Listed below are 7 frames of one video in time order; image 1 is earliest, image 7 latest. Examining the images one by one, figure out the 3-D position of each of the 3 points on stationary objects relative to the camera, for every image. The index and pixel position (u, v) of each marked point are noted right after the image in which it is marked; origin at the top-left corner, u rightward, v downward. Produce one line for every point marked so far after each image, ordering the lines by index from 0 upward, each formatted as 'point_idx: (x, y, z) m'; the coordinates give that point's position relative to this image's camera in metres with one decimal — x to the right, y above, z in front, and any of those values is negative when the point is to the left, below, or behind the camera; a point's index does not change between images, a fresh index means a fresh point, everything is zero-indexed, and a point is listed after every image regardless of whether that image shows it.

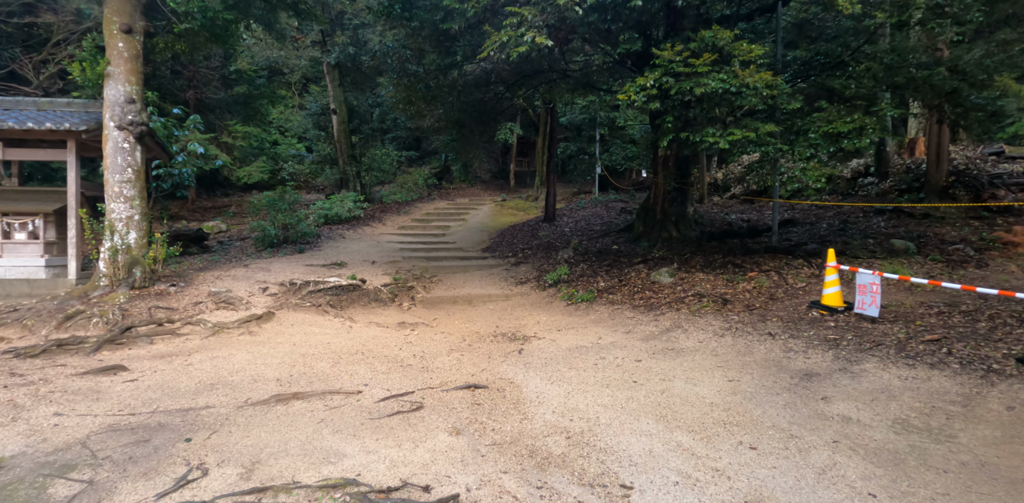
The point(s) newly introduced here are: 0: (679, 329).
0: (+1.7, -0.8, +6.1) m
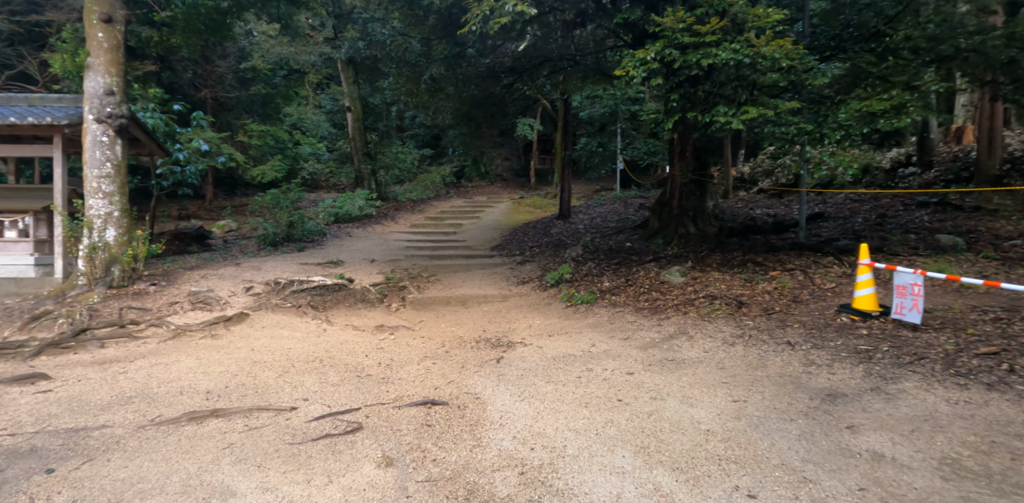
0: (+1.5, -0.7, +5.3) m
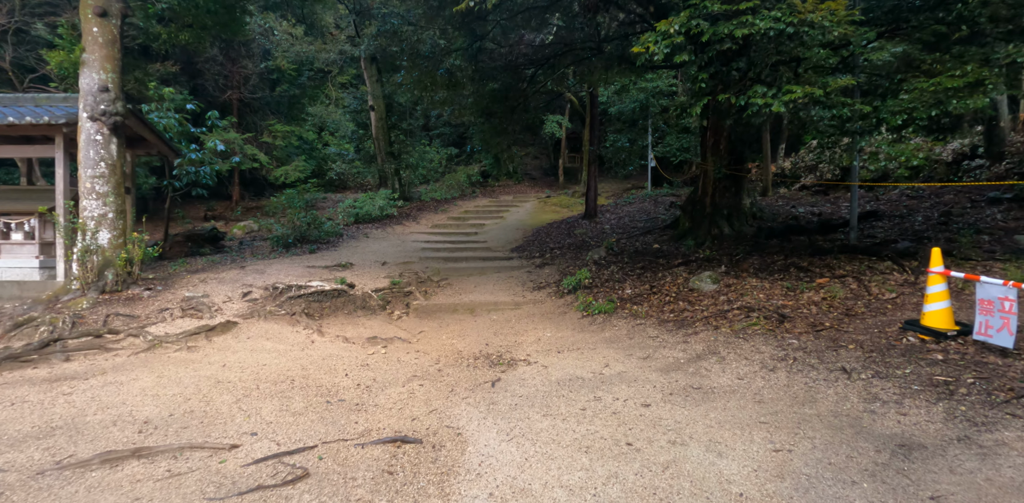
0: (+1.5, -0.8, +4.5) m
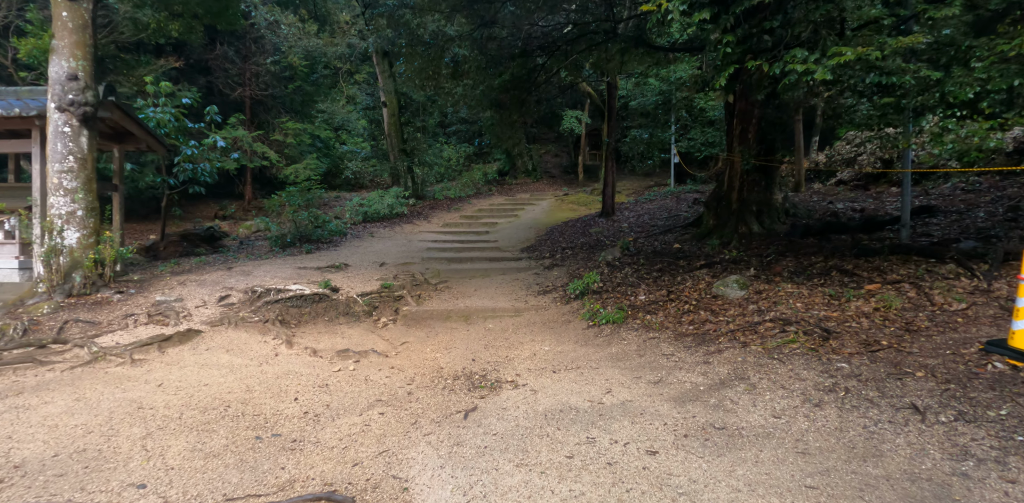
0: (+1.3, -0.8, +3.6) m
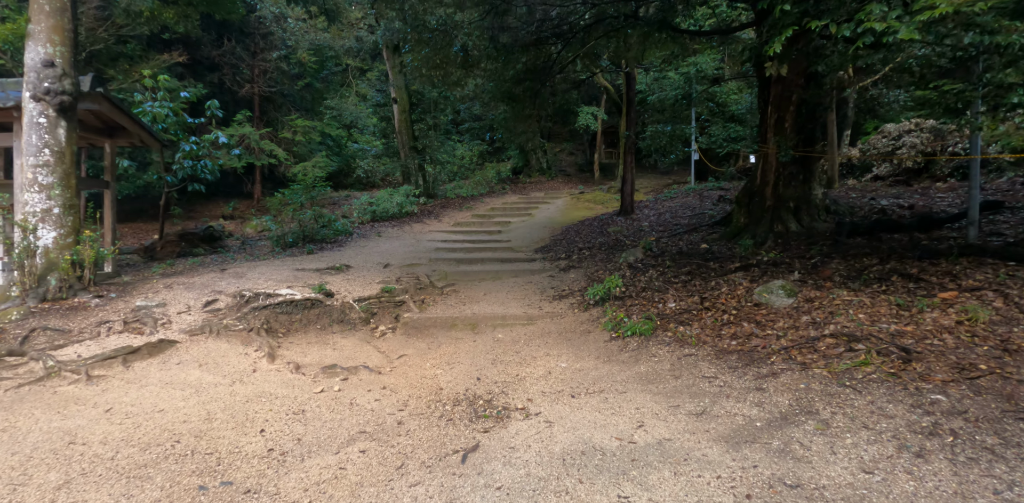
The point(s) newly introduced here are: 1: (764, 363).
0: (+1.4, -0.8, +2.8) m
1: (+1.5, -0.7, +3.7) m
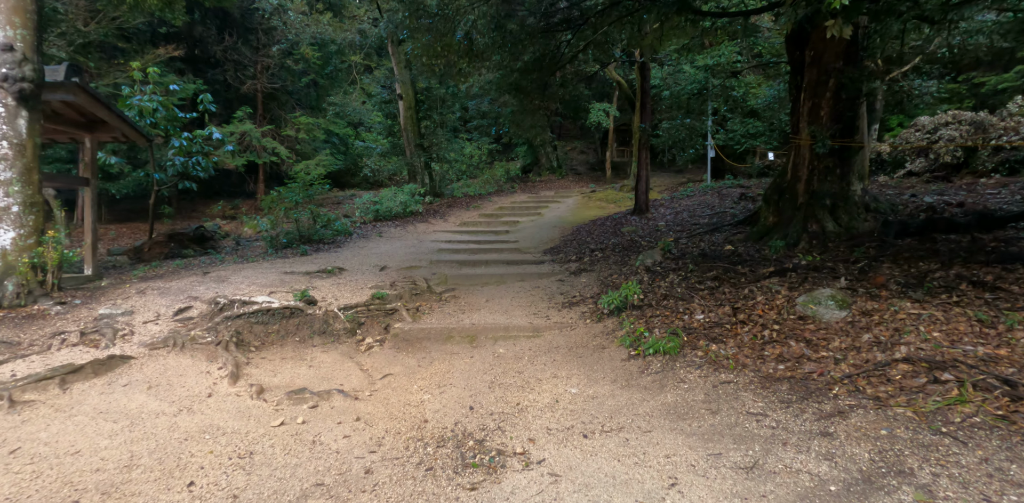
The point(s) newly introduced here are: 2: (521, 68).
0: (+1.4, -0.8, +2.1) m
1: (+1.5, -0.7, +3.0) m
2: (+0.1, +2.7, +9.1) m
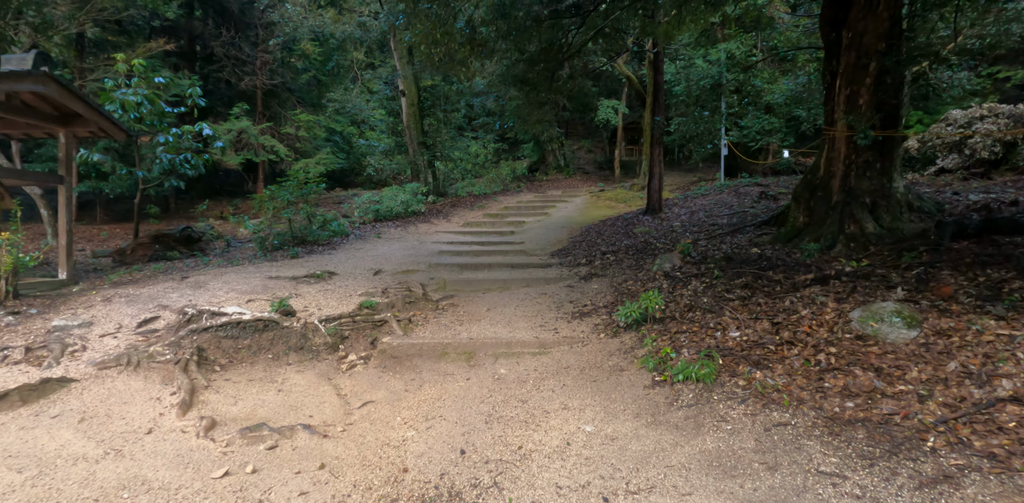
0: (+1.3, -0.8, +1.4) m
1: (+1.5, -0.7, +2.3) m
2: (+0.2, +2.7, +8.4) m
